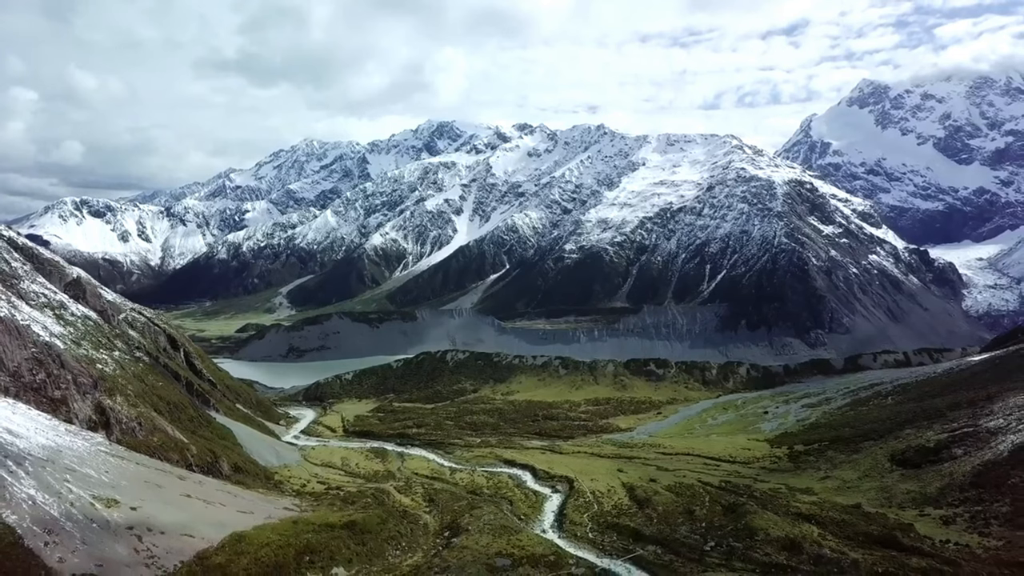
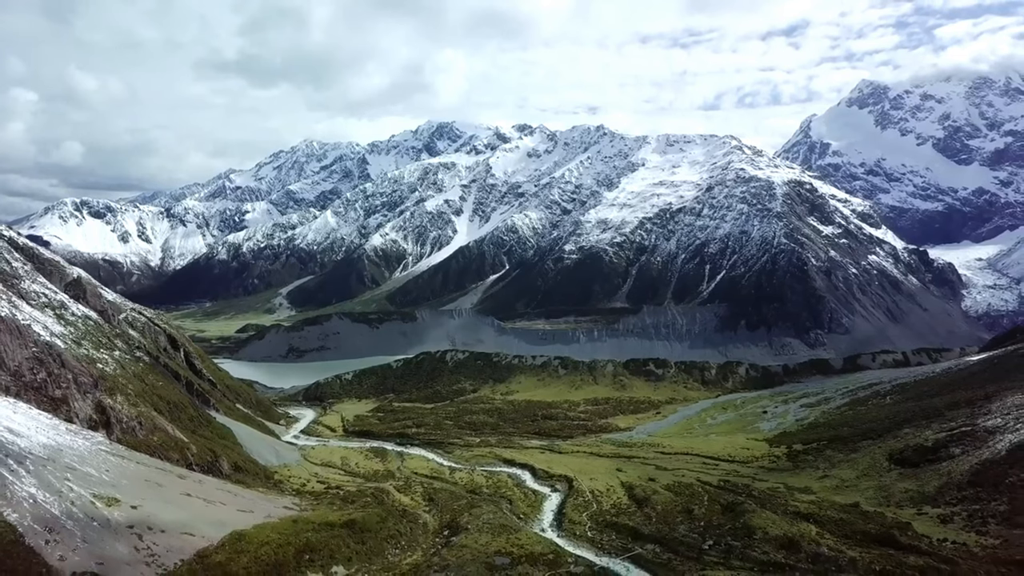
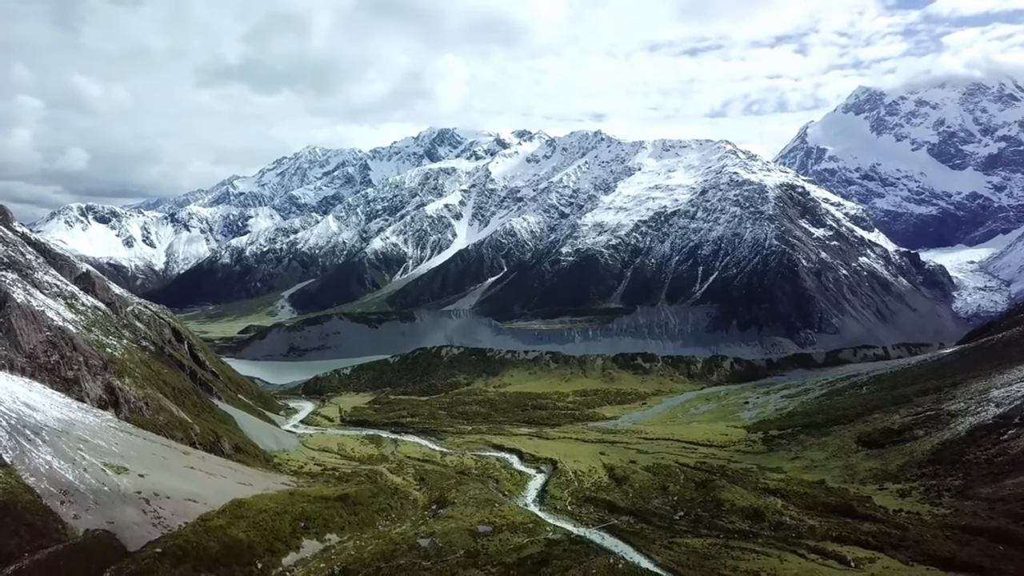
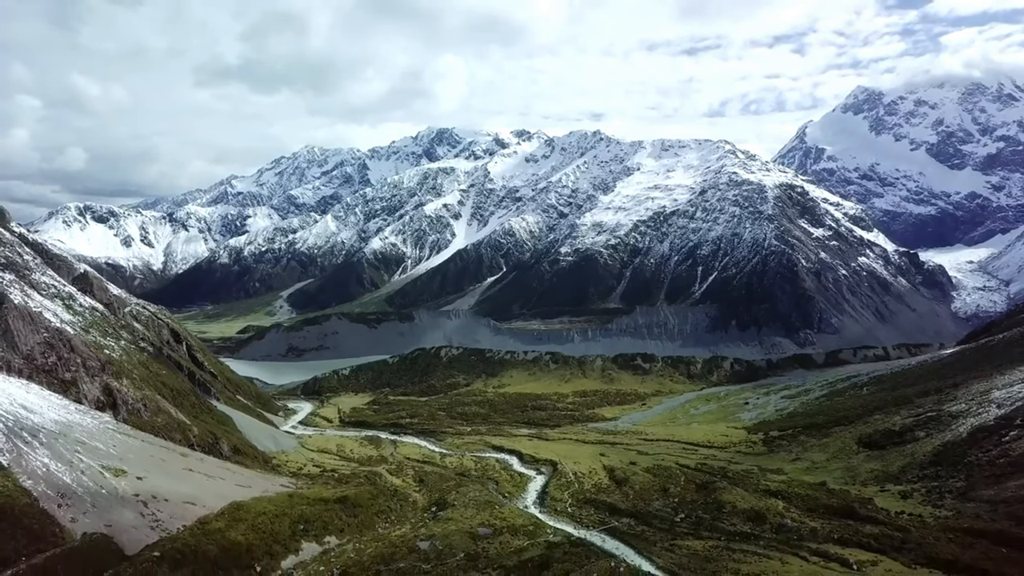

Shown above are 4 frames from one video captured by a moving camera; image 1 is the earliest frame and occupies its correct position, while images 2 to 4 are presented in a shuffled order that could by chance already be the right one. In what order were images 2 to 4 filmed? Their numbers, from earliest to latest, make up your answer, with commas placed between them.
2, 4, 3
